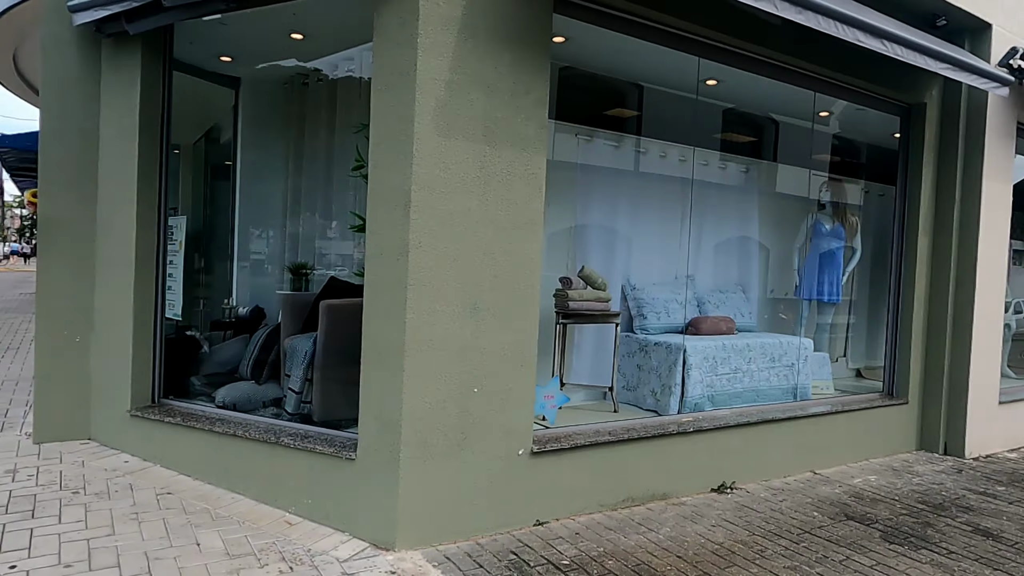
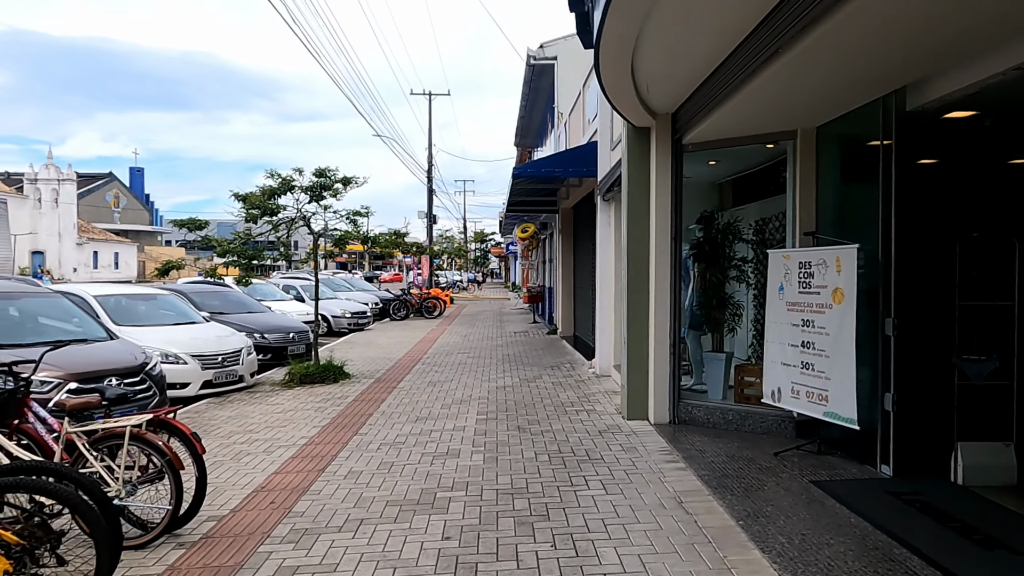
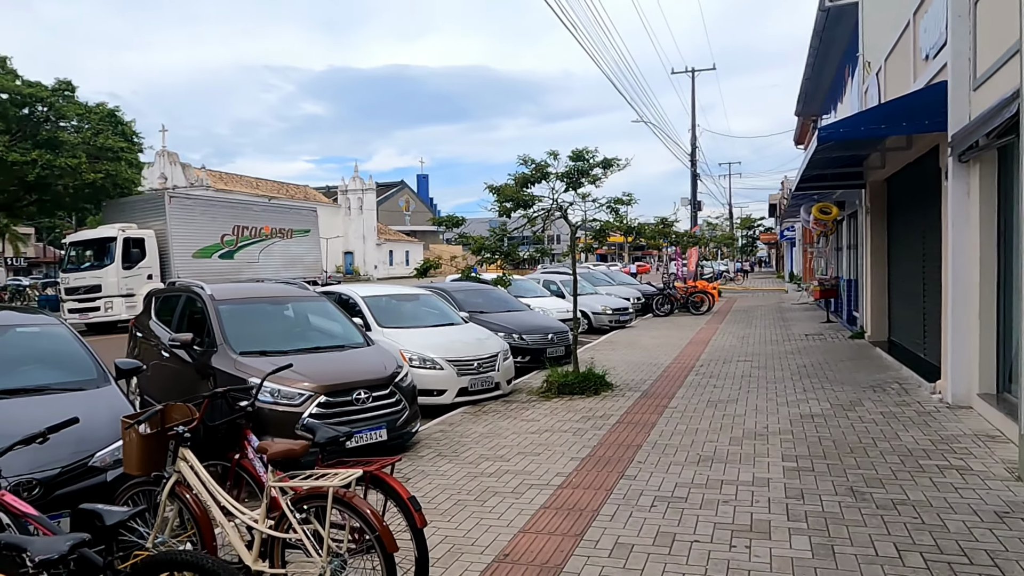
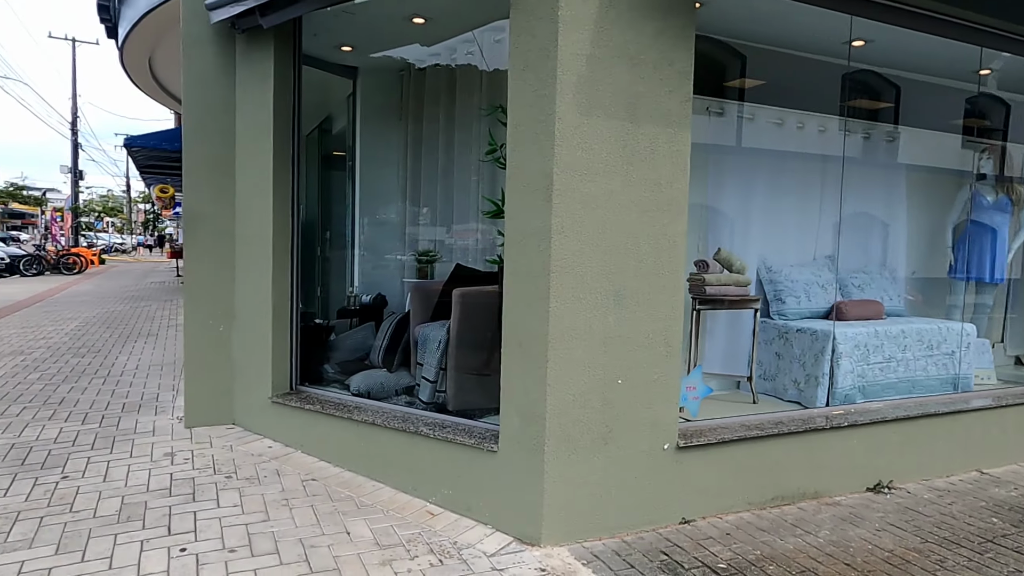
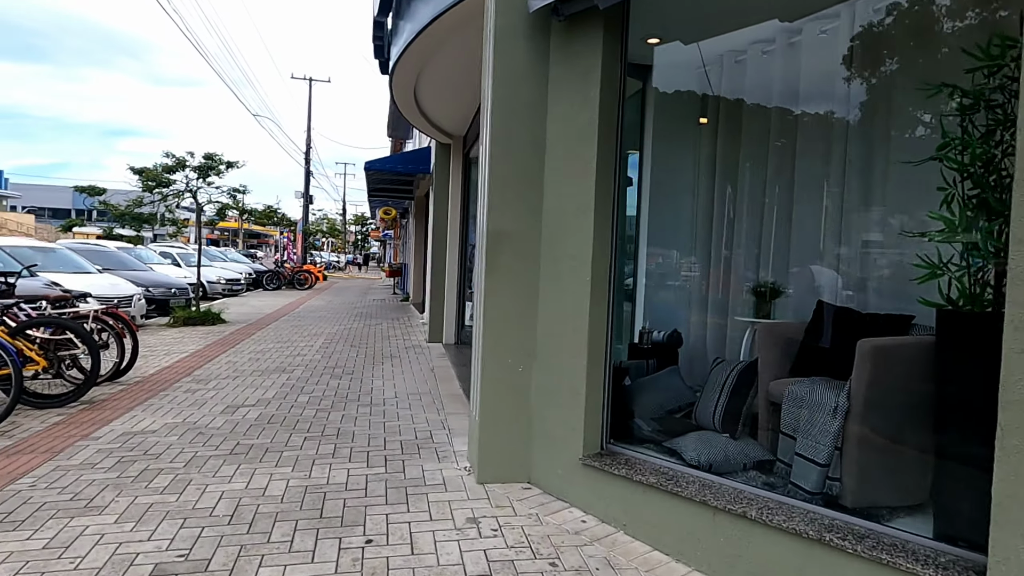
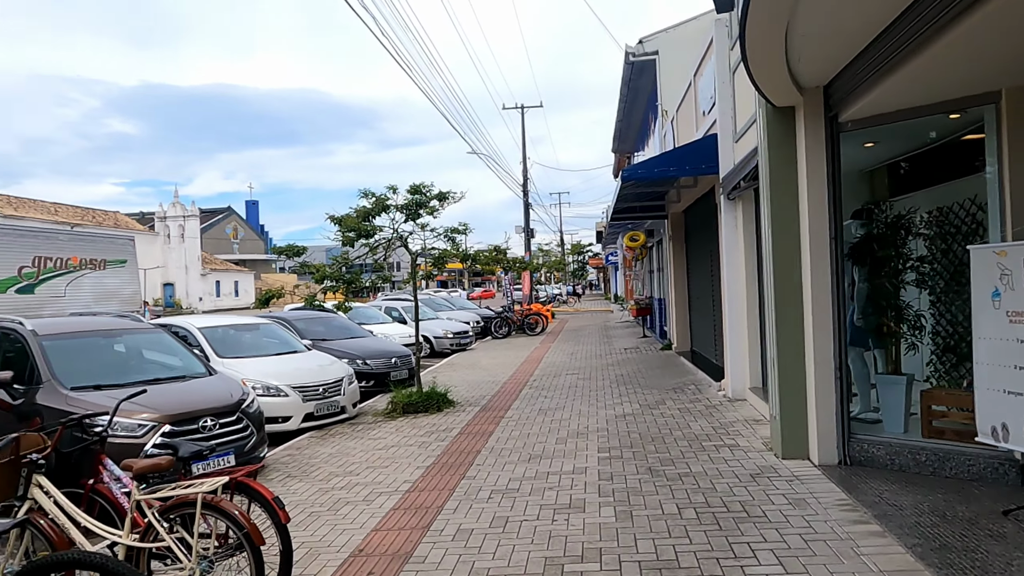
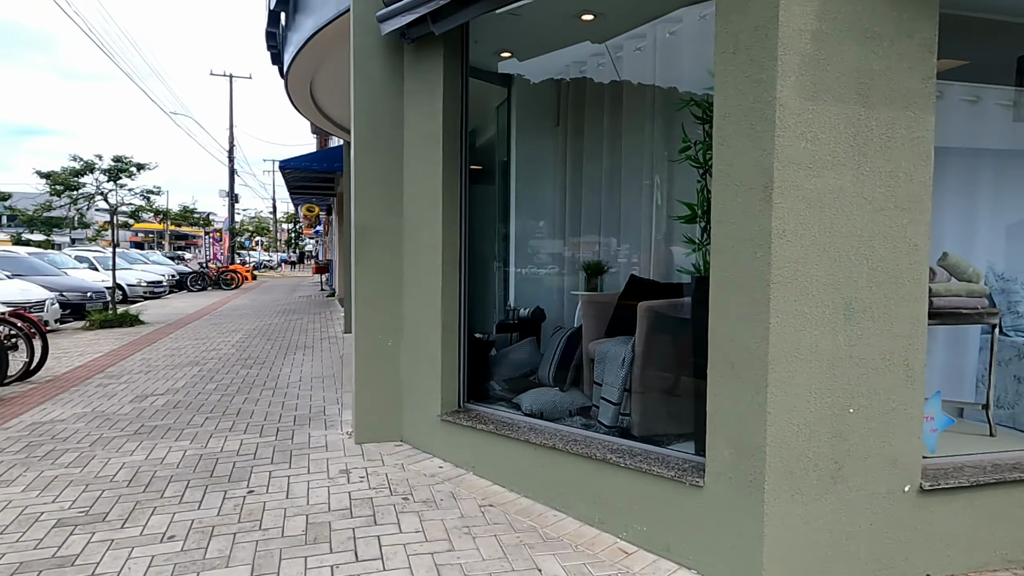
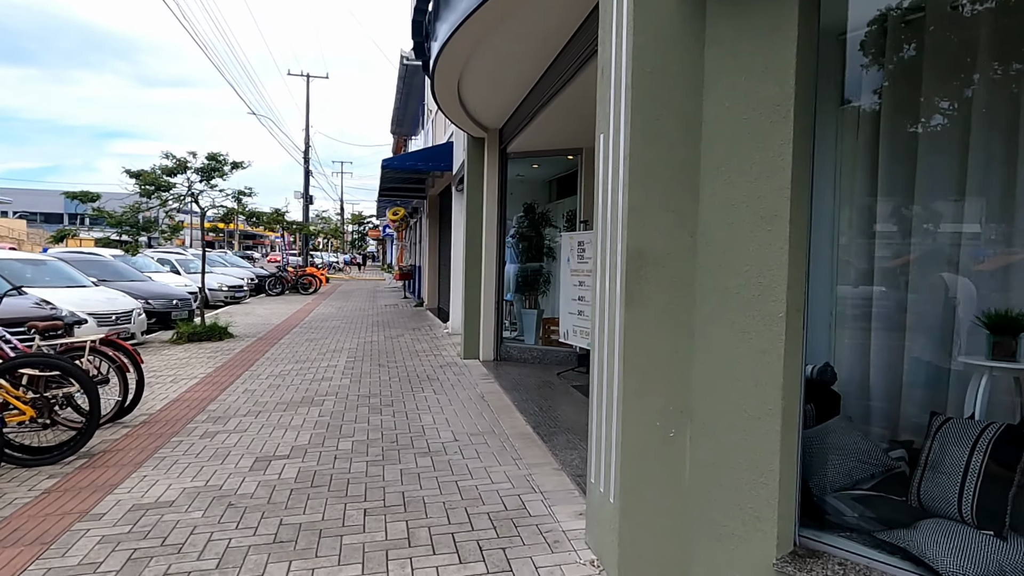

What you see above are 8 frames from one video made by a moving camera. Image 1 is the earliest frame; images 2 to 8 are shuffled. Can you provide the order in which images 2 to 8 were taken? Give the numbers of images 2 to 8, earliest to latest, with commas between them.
4, 7, 5, 8, 2, 6, 3
